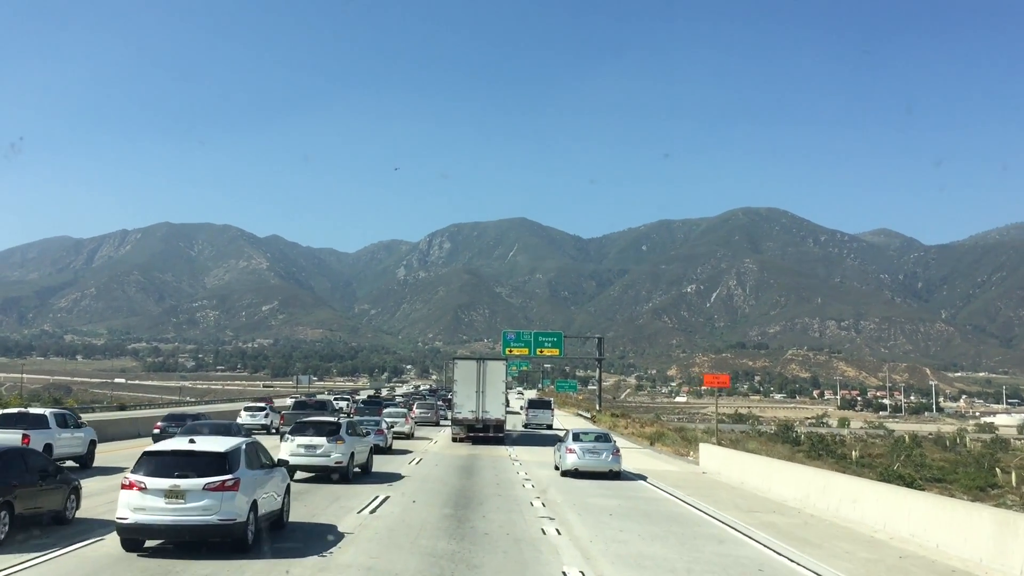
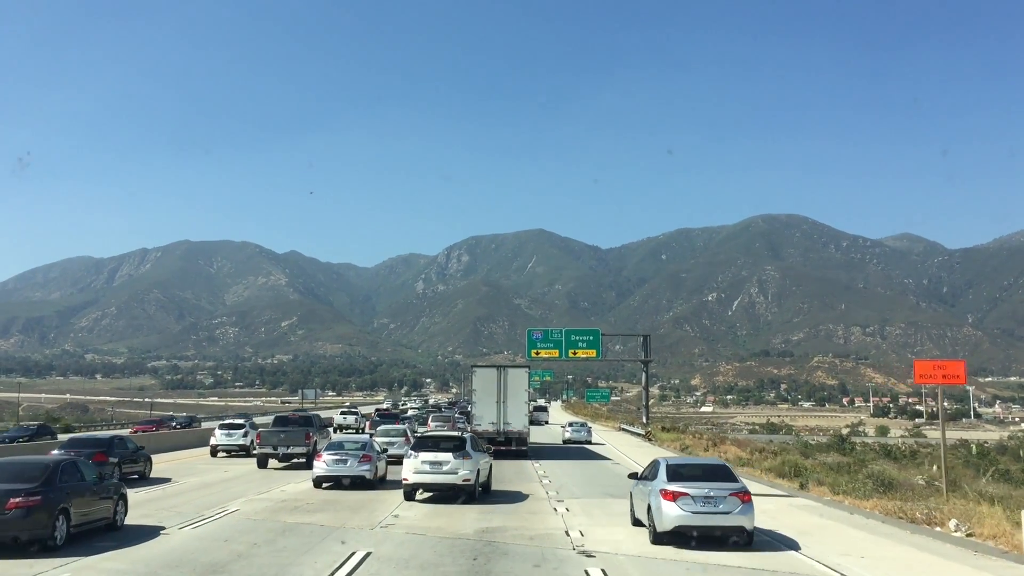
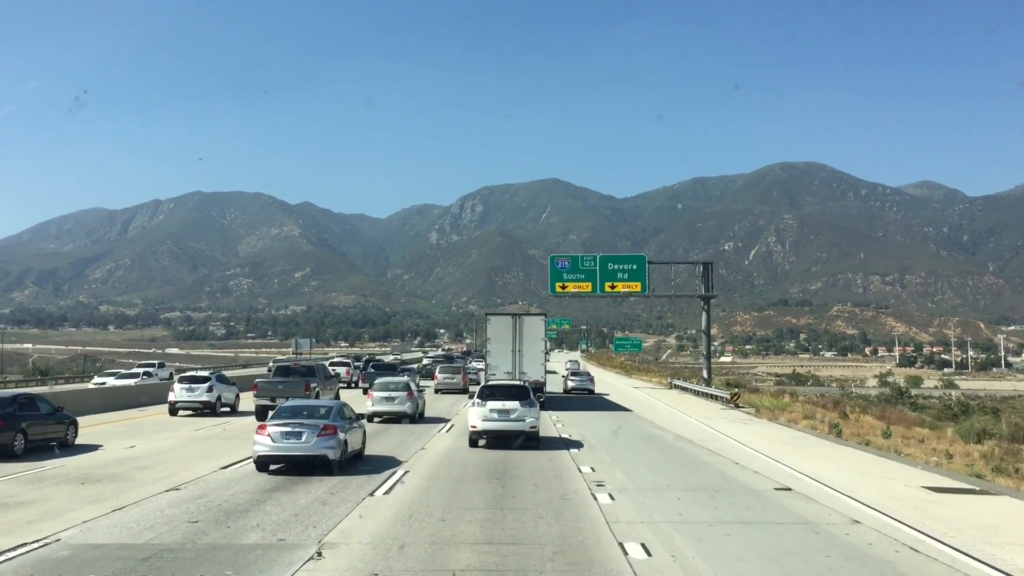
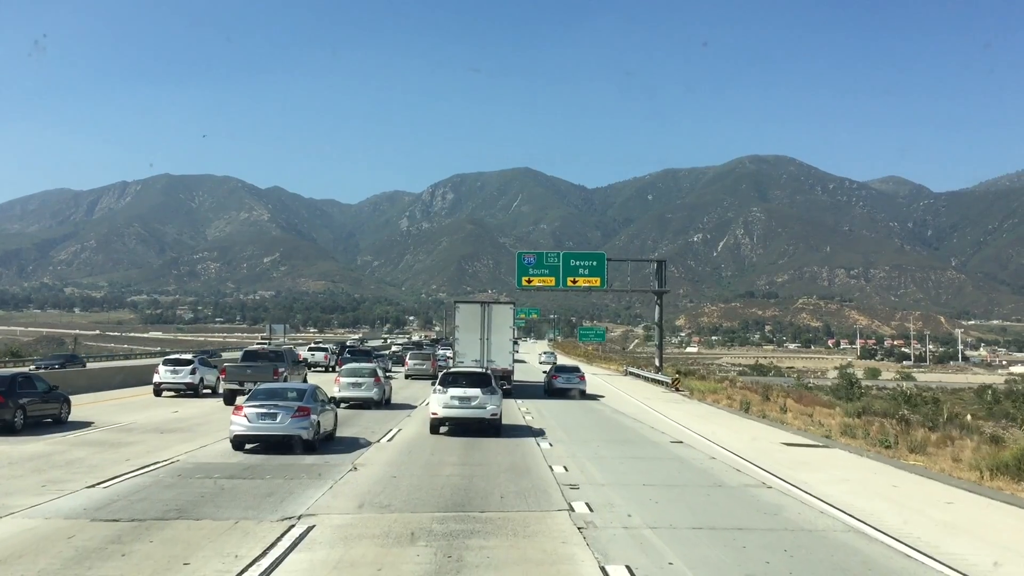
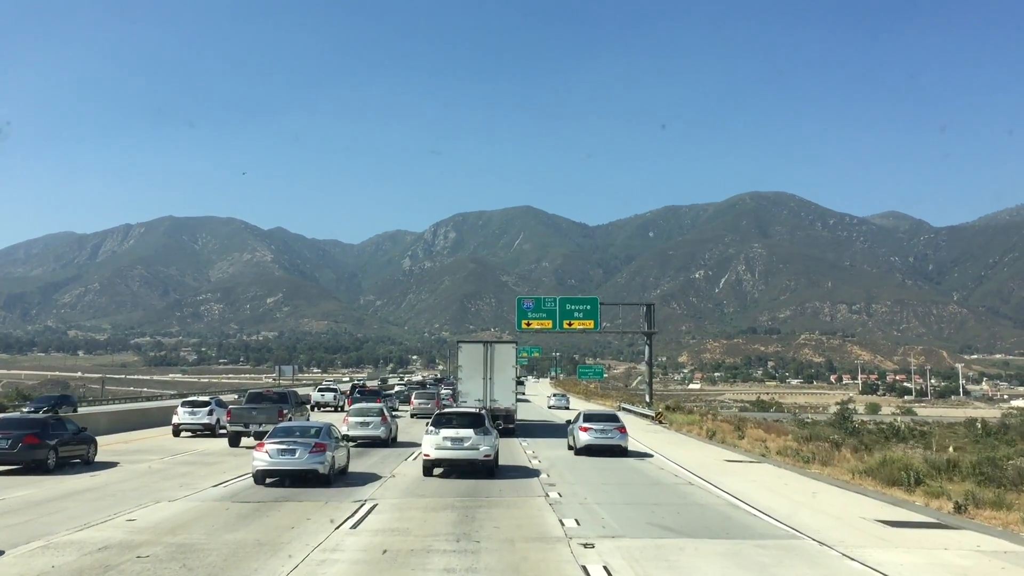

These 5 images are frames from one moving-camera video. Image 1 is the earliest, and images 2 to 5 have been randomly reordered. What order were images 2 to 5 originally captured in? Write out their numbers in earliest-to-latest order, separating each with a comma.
2, 5, 4, 3
